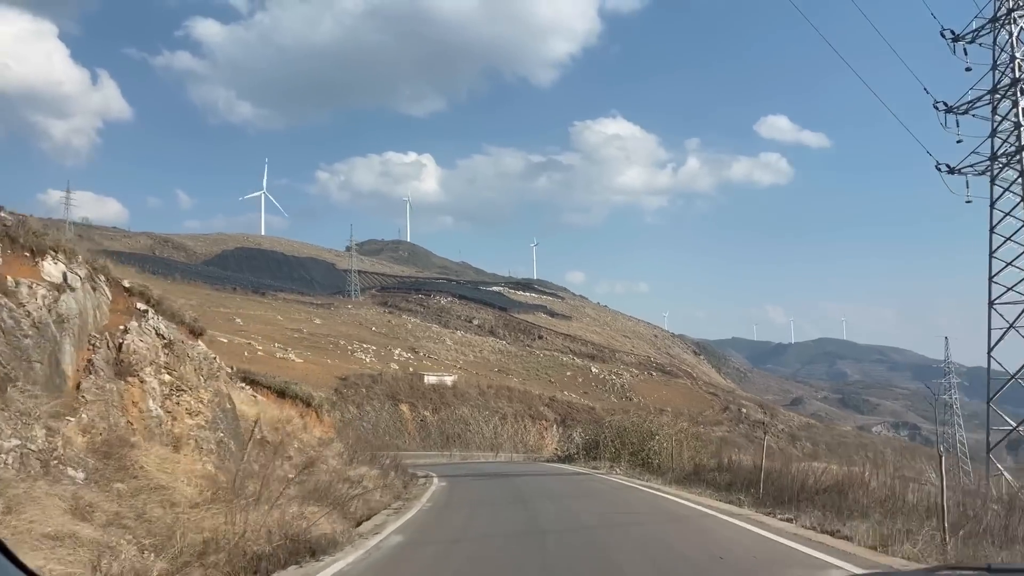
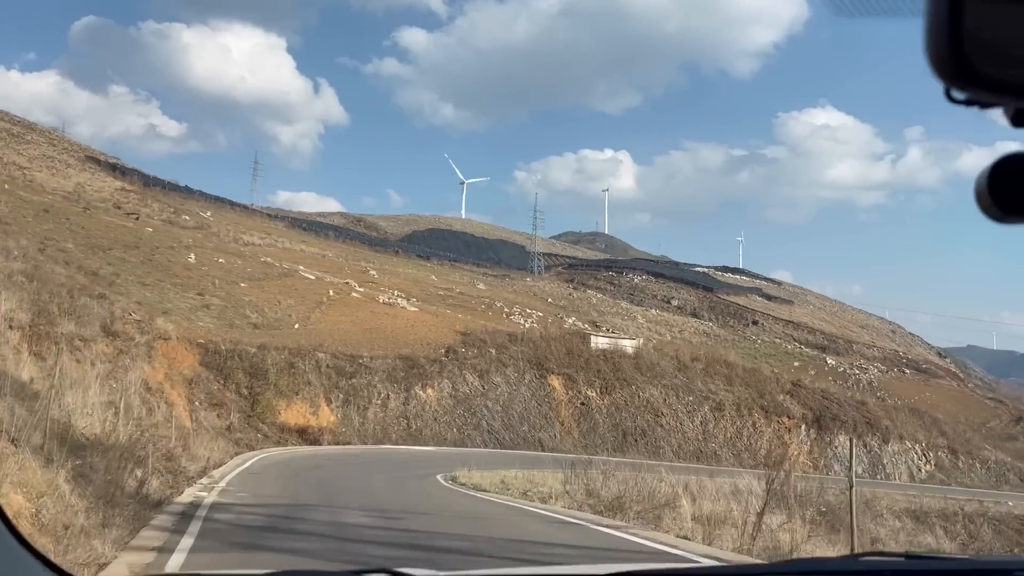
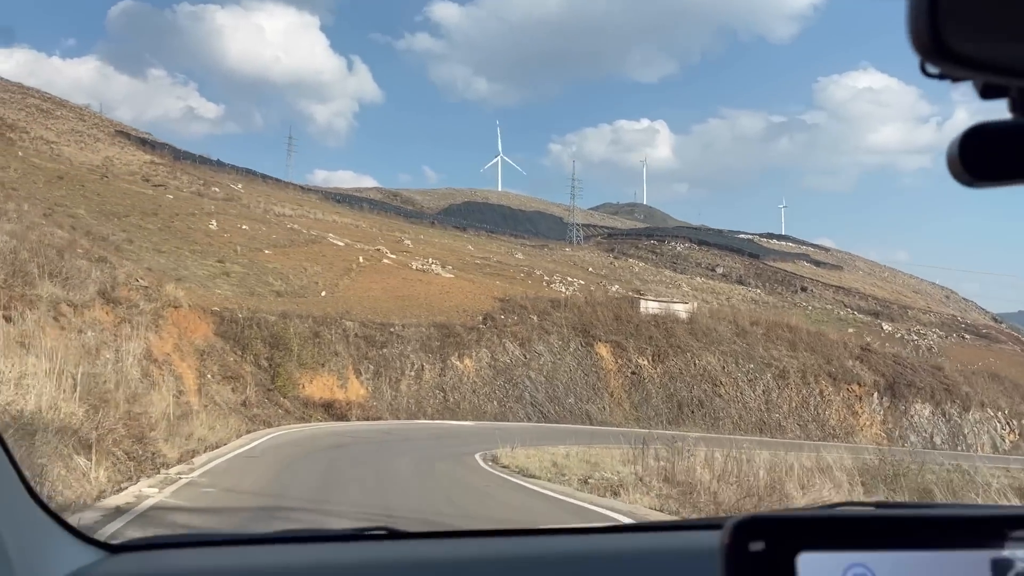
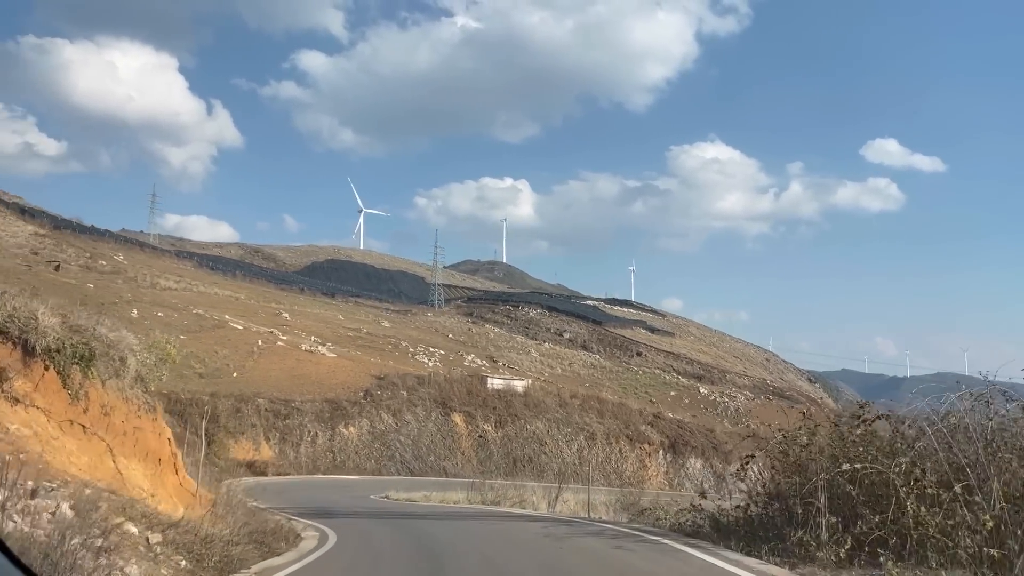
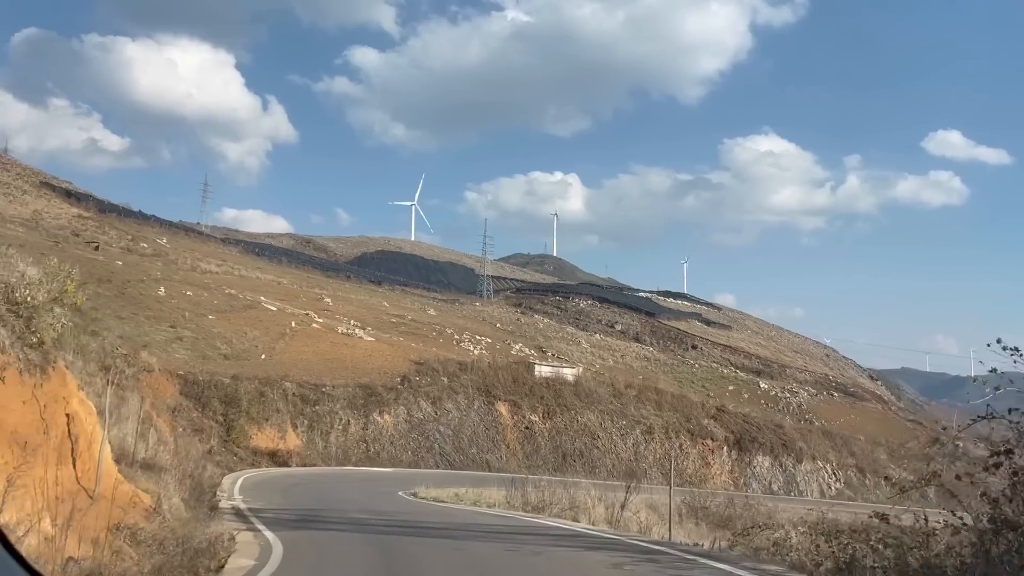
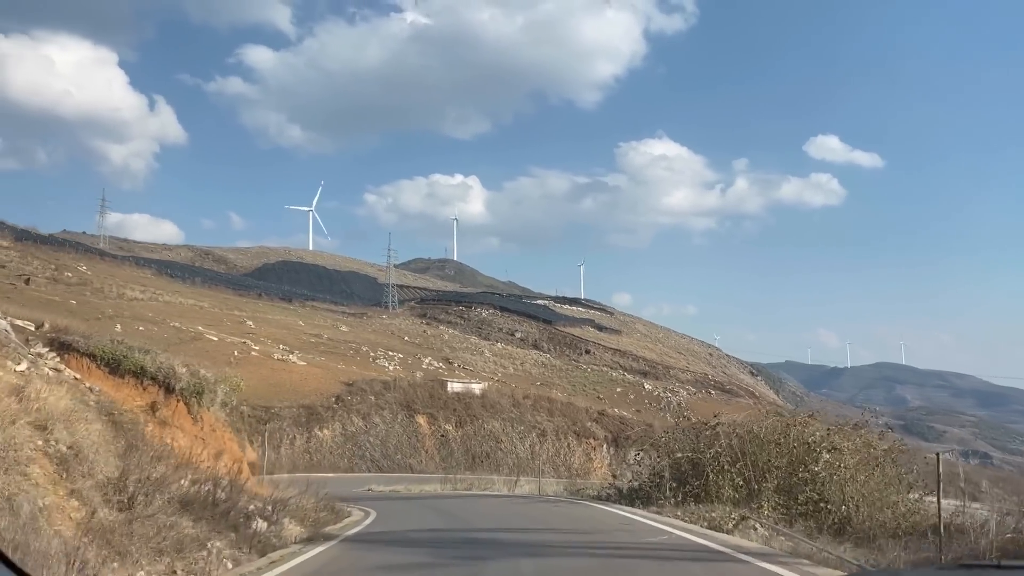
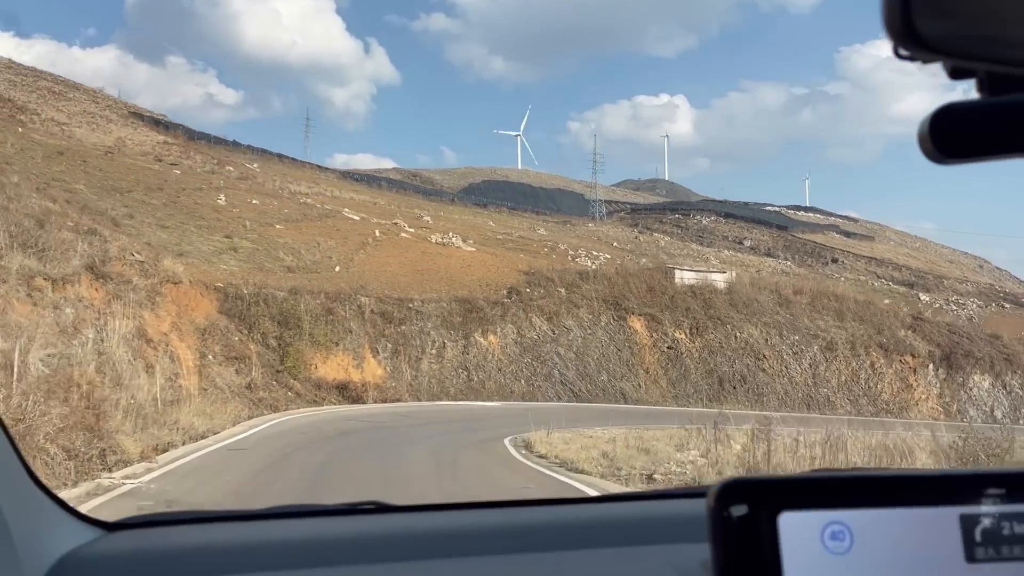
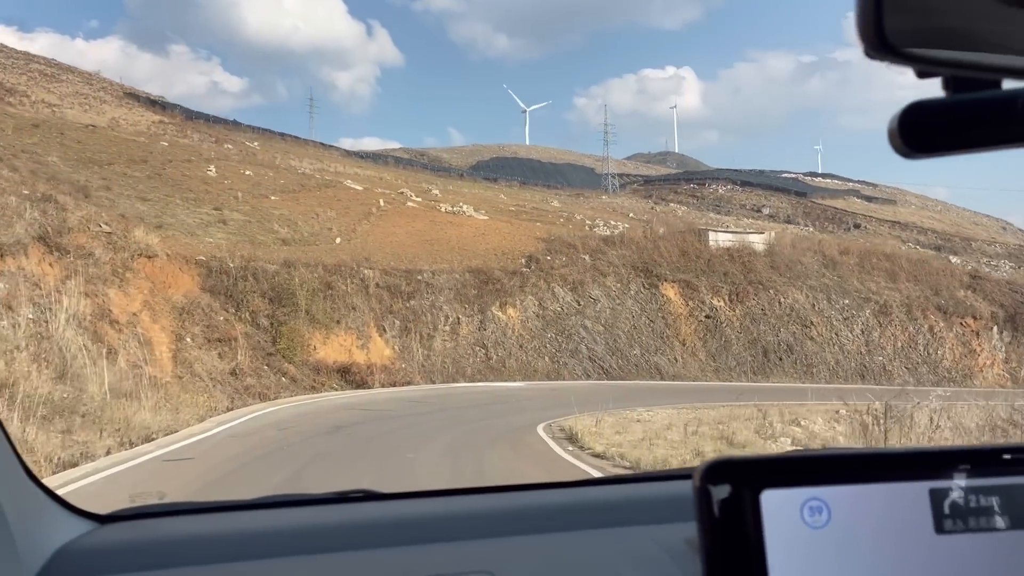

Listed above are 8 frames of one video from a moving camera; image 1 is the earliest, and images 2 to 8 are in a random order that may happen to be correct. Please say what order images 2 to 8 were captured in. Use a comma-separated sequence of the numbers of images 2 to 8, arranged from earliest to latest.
6, 4, 5, 2, 3, 7, 8
